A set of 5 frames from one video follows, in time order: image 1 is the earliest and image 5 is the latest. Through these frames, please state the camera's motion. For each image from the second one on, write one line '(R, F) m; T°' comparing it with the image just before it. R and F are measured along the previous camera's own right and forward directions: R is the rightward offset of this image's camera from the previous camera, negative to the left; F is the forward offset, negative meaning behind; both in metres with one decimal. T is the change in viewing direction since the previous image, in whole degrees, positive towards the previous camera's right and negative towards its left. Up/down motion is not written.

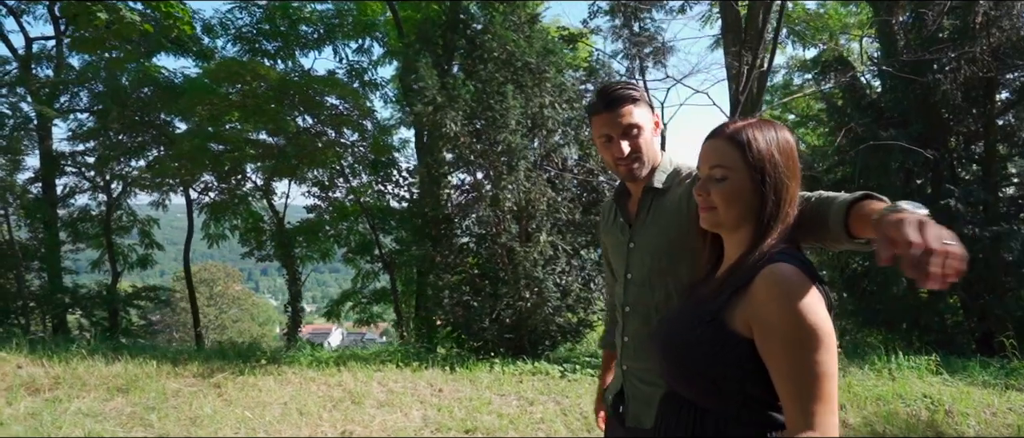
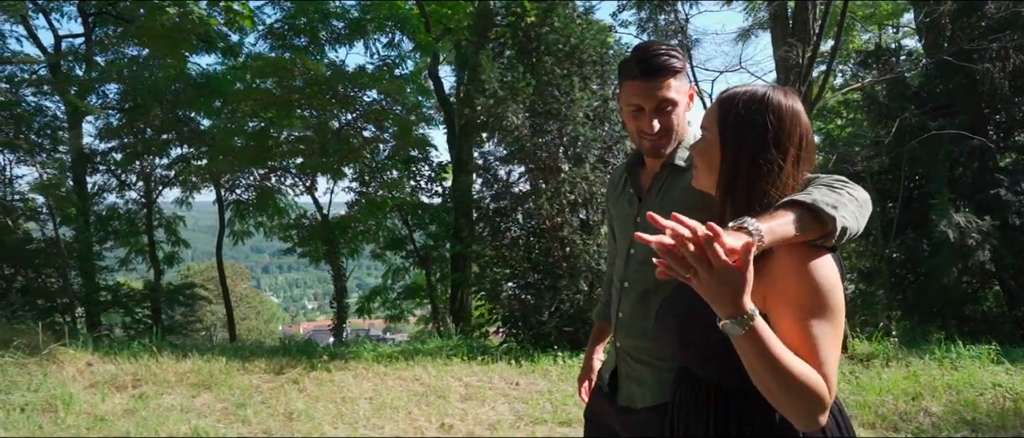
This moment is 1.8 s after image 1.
(-0.6, 0.0) m; 0°
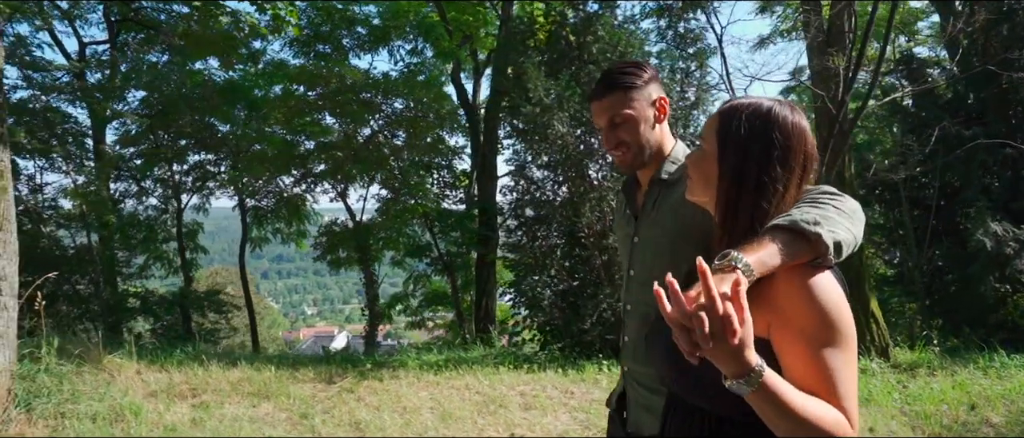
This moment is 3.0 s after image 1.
(-0.4, 0.0) m; 0°
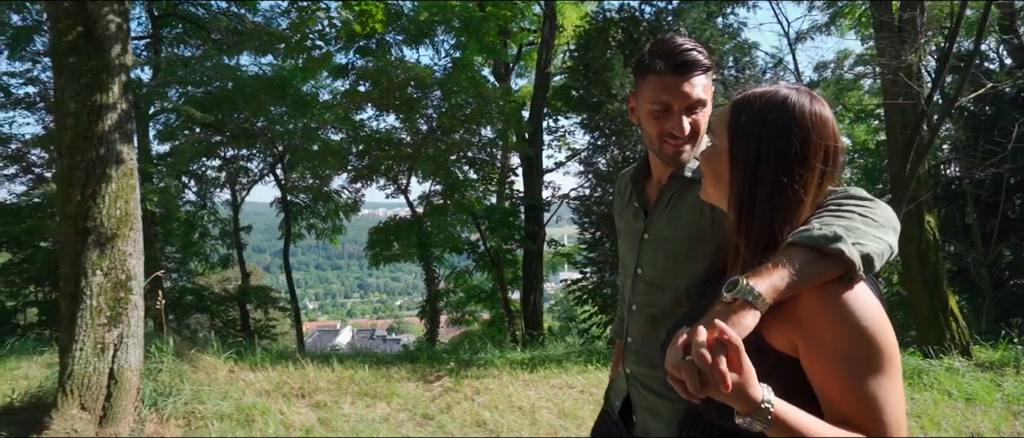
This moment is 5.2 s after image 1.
(-0.8, 0.0) m; 0°
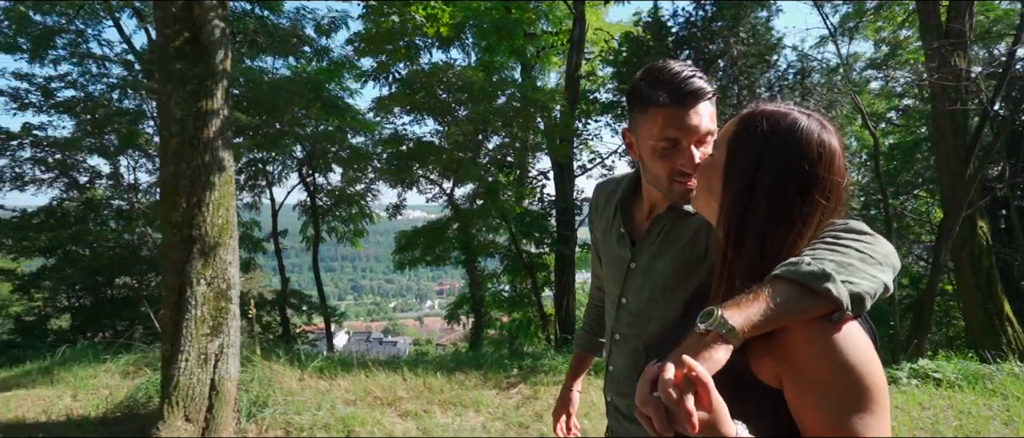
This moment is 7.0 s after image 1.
(-0.6, +0.1) m; +1°
